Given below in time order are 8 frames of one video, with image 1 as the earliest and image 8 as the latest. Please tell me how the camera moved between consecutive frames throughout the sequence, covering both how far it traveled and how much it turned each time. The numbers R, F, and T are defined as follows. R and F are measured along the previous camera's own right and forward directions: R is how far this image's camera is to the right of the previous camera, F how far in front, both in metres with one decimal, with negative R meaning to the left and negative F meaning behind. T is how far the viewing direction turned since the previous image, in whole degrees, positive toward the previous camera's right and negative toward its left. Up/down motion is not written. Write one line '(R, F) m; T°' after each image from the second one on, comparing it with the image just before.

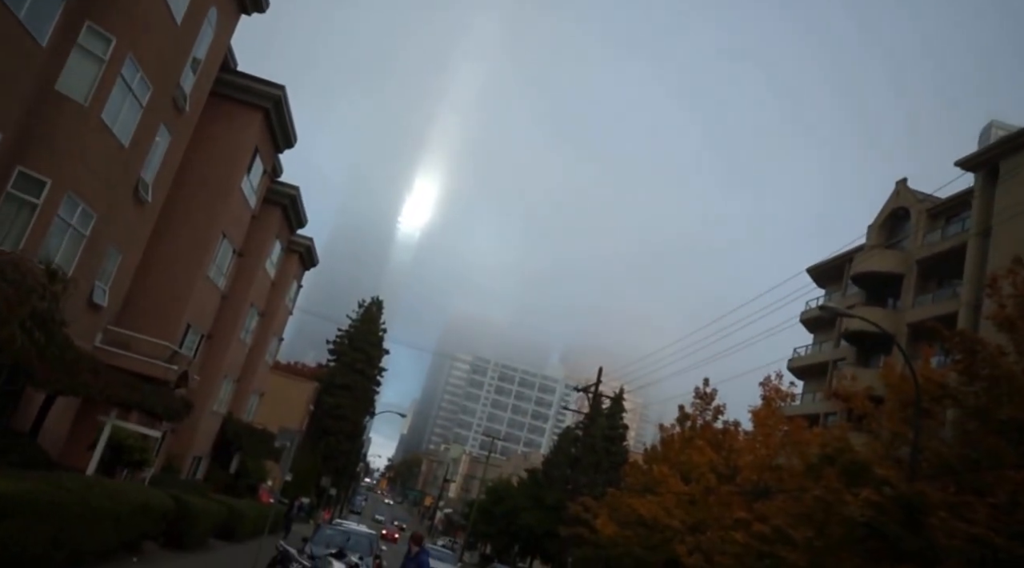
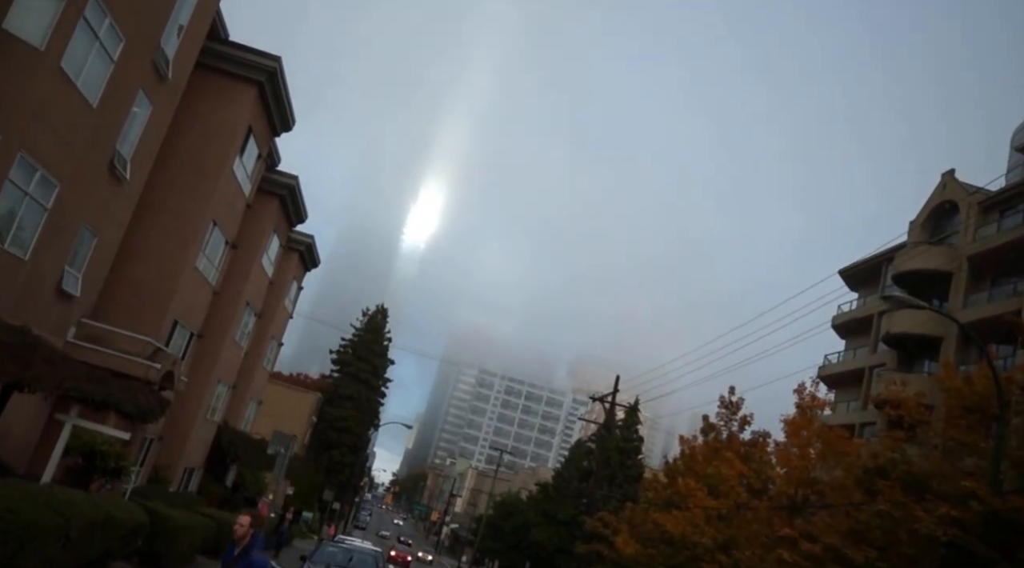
(-0.4, +2.3) m; 0°
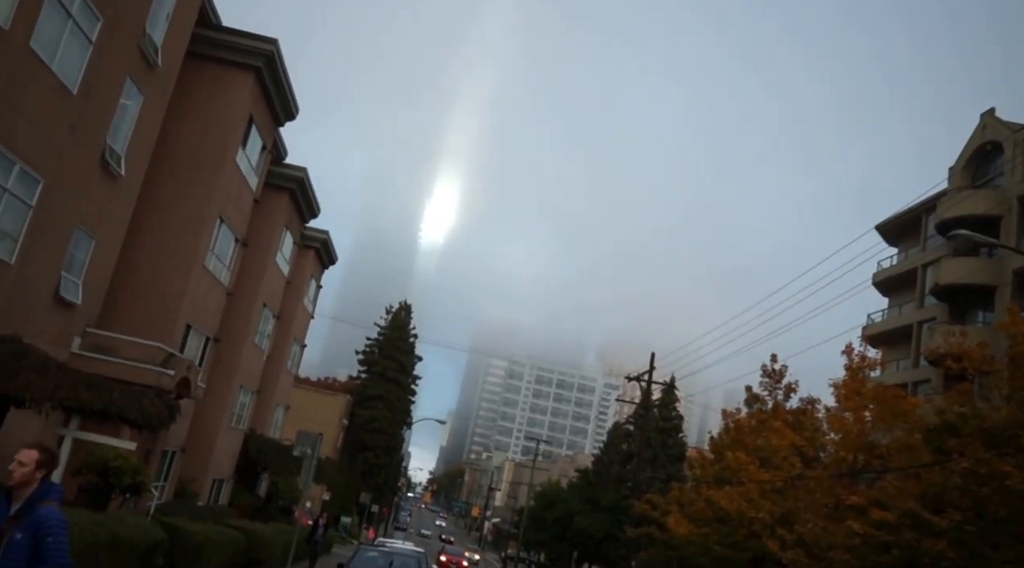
(-0.2, +1.4) m; -1°
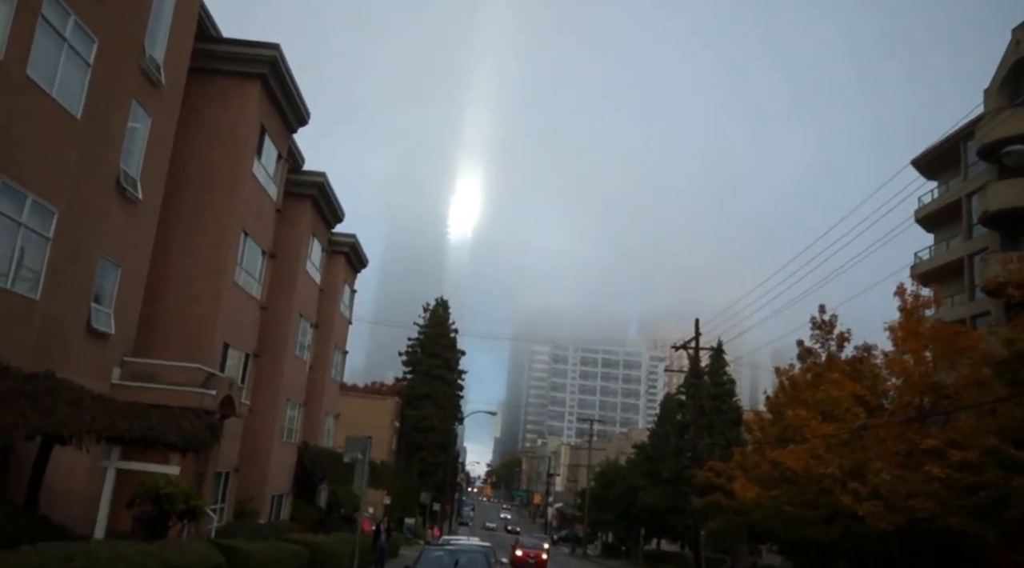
(0.0, +0.6) m; -2°
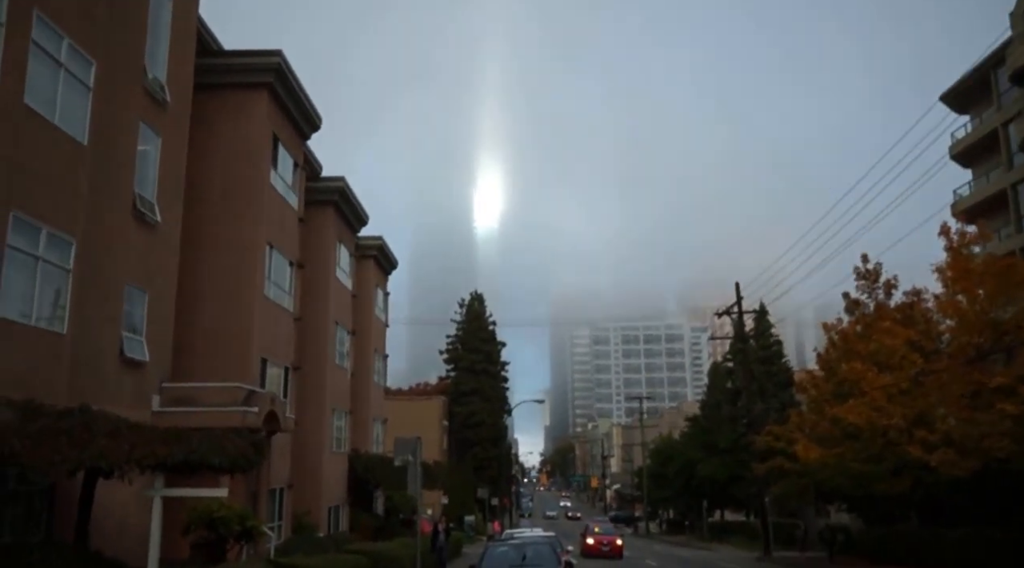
(0.0, +0.6) m; -2°
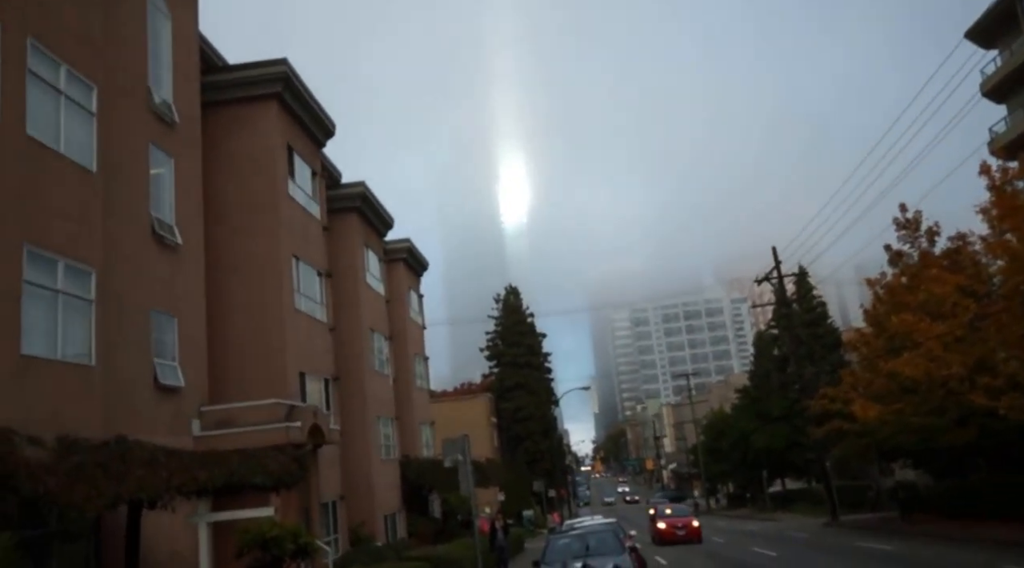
(0.0, +0.5) m; -2°
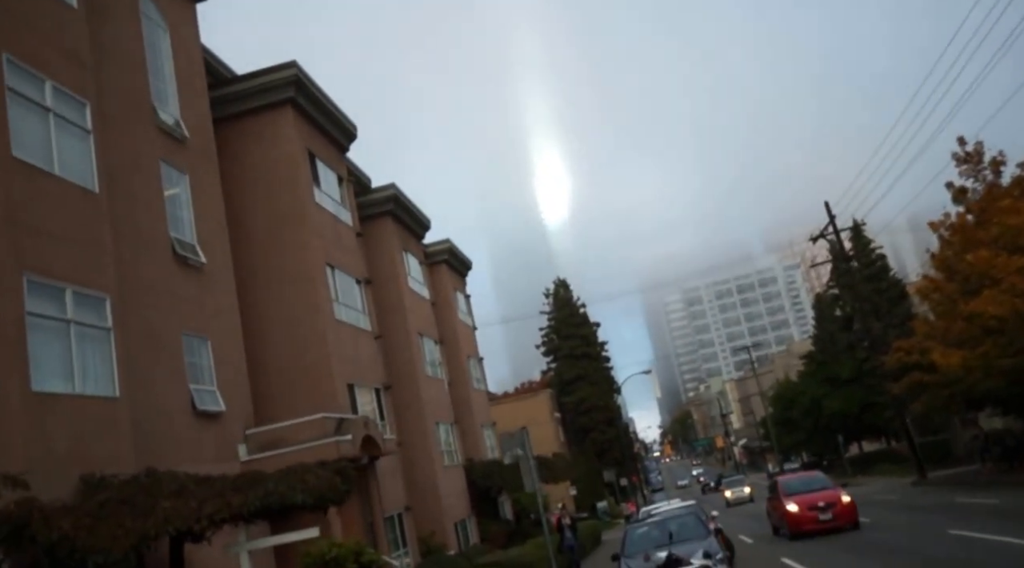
(0.0, +1.1) m; -3°
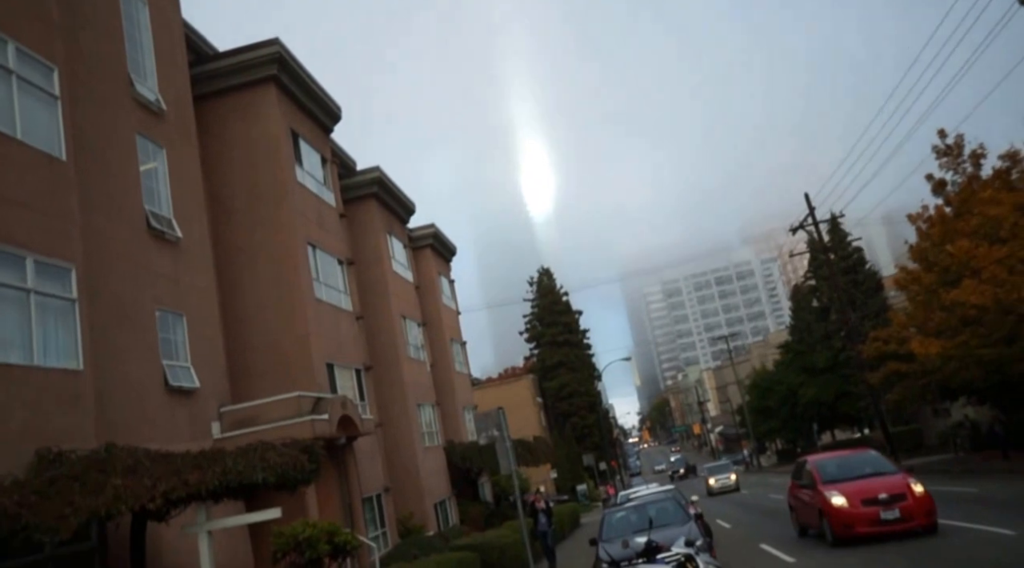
(0.0, +0.2) m; +1°
